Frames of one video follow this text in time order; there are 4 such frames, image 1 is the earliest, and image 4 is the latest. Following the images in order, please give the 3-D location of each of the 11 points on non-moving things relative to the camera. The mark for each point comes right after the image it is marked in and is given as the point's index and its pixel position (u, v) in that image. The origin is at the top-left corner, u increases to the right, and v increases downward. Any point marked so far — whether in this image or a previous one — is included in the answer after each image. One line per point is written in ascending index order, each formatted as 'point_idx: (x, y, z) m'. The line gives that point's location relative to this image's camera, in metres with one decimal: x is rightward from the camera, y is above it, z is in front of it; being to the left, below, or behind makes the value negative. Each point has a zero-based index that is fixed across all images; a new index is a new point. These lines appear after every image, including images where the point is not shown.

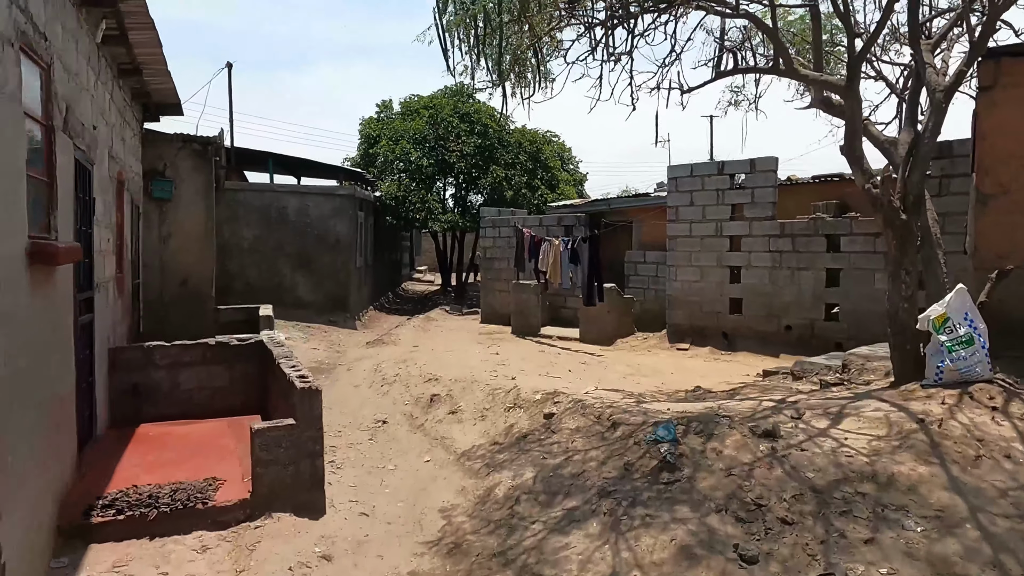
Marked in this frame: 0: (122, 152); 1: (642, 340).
0: (-4.2, +1.5, +7.2) m
1: (+2.2, -0.9, +11.2) m
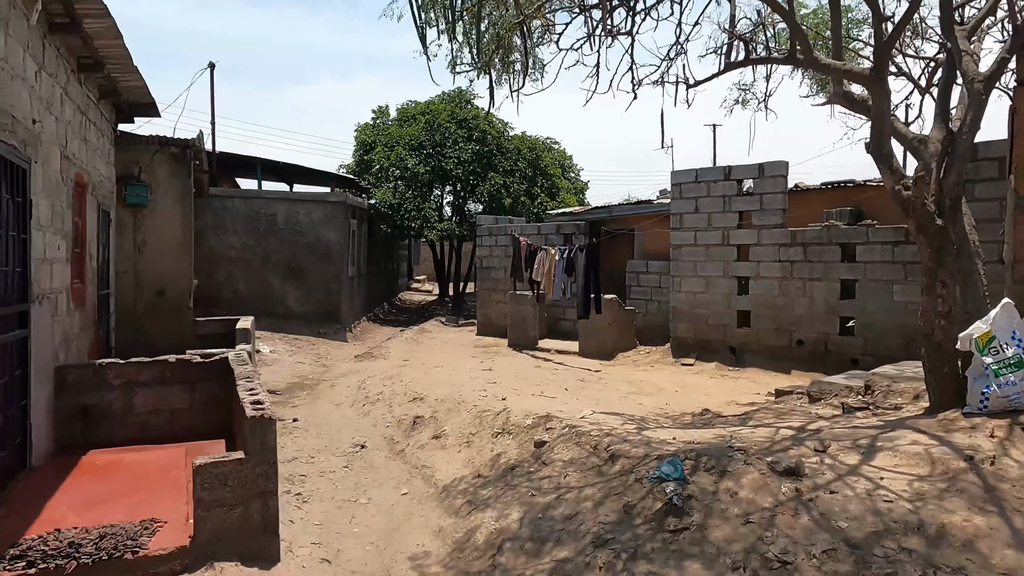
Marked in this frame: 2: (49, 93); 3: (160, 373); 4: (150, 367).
0: (-4.3, +1.3, +6.7) m
1: (+2.1, -1.1, +10.6) m
2: (-3.6, +1.5, +5.2) m
3: (-3.0, -0.7, +5.7) m
4: (-3.1, -0.7, +5.7) m
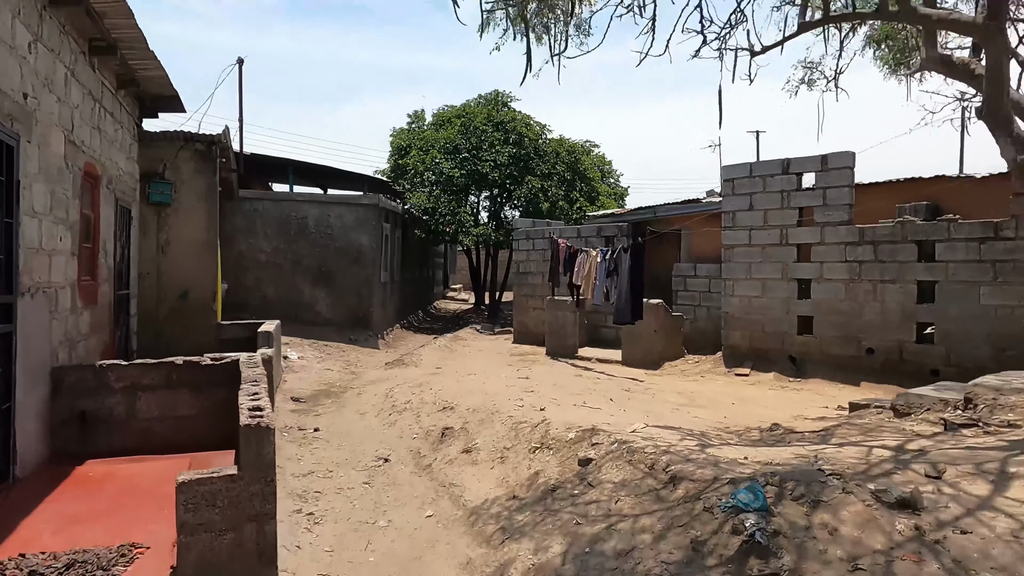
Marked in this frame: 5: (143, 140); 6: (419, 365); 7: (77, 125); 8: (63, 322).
0: (-3.9, +1.4, +6.3) m
1: (+2.7, -1.1, +9.8) m
2: (-3.3, +1.6, +4.8) m
3: (-2.7, -0.7, +5.2) m
4: (-2.8, -0.6, +5.2) m
5: (-4.9, +2.0, +8.9) m
6: (-1.5, -1.2, +10.5) m
7: (-3.7, +1.4, +5.6) m
8: (-3.6, -0.3, +5.3) m
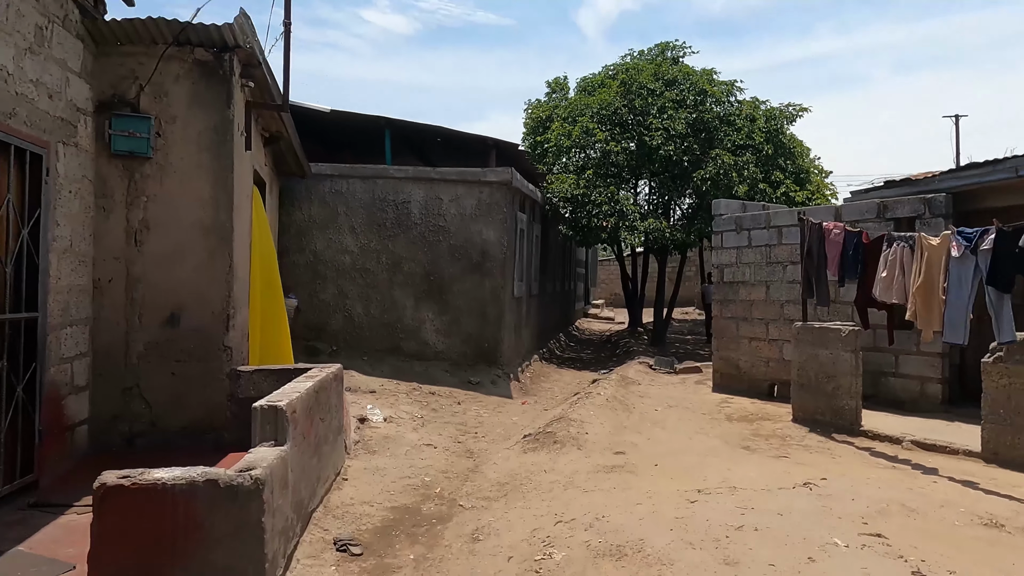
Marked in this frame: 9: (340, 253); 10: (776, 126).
0: (-2.6, +1.3, +2.3) m
1: (+4.6, -1.3, +4.4) m
2: (-2.3, +1.5, +0.7) m
3: (-1.6, -0.7, +0.9) m
4: (-1.6, -0.7, +0.9) m
5: (-3.0, +1.8, +5.0) m
6: (+0.6, -1.4, +5.9) m
7: (-2.4, +1.3, +1.5) m
8: (-2.4, -0.3, +1.2) m
9: (-2.3, +0.5, +8.9) m
10: (+5.5, +3.4, +13.9) m
